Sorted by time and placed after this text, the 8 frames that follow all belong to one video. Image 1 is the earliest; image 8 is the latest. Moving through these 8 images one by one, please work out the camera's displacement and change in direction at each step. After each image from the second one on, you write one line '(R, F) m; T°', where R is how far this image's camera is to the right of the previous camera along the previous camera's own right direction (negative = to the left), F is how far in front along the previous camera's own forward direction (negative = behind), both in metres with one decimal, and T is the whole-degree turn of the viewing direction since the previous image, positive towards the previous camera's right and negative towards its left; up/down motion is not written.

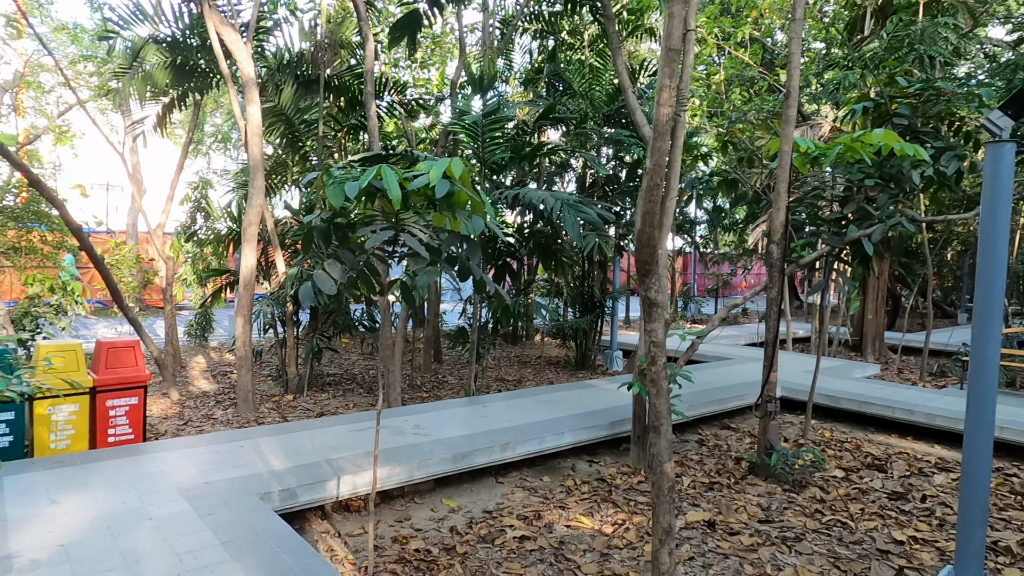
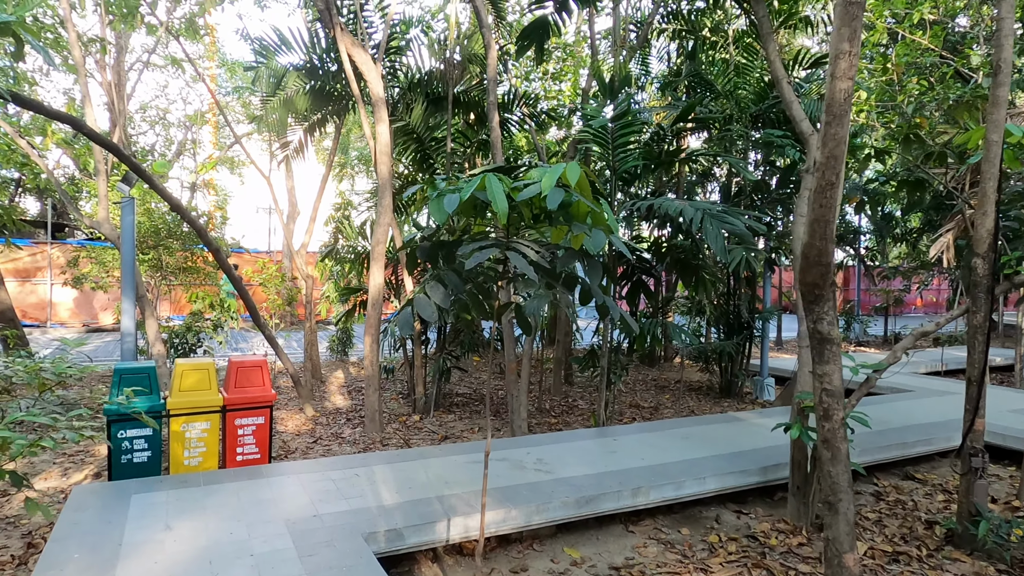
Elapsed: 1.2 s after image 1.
(0.0, +0.4) m; -12°
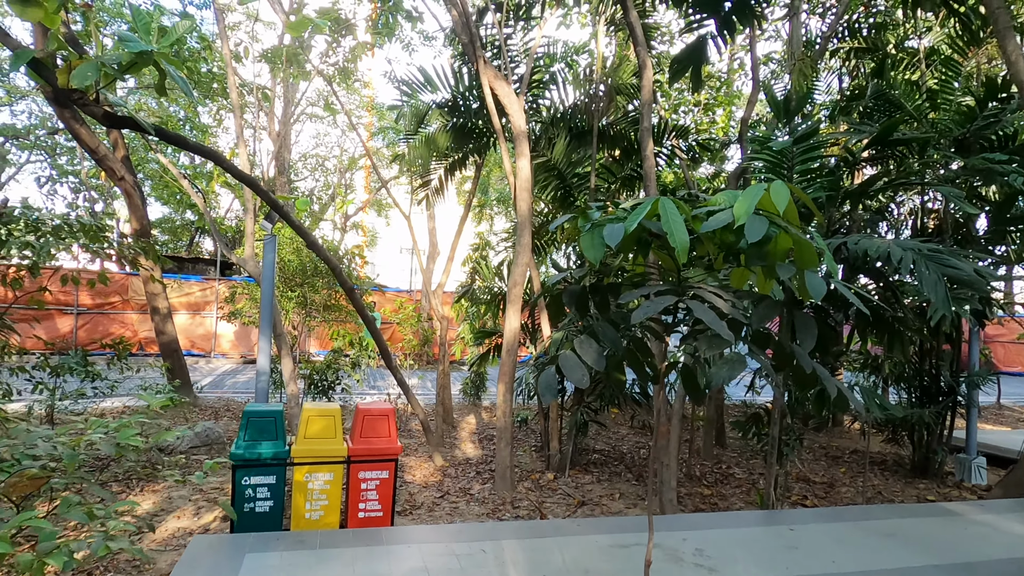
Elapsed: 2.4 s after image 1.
(-0.1, +0.5) m; -12°
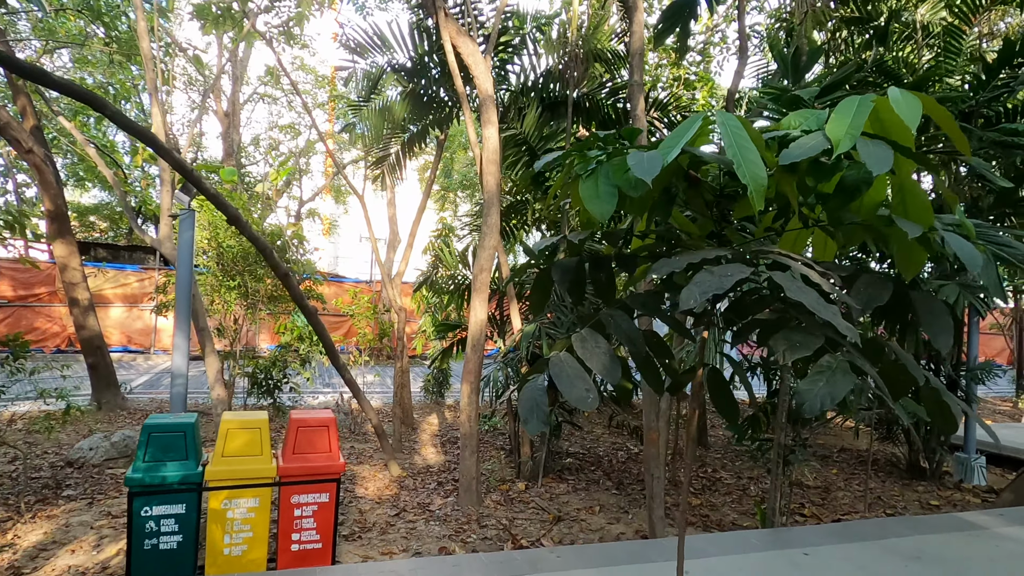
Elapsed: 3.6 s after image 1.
(0.0, +0.6) m; +3°
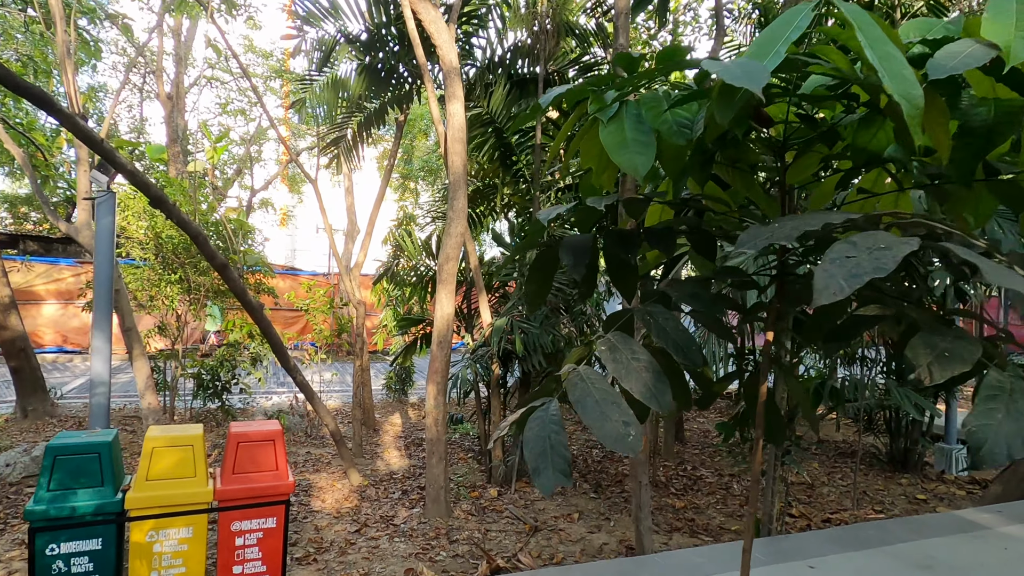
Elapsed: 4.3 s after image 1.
(0.0, +0.4) m; +3°
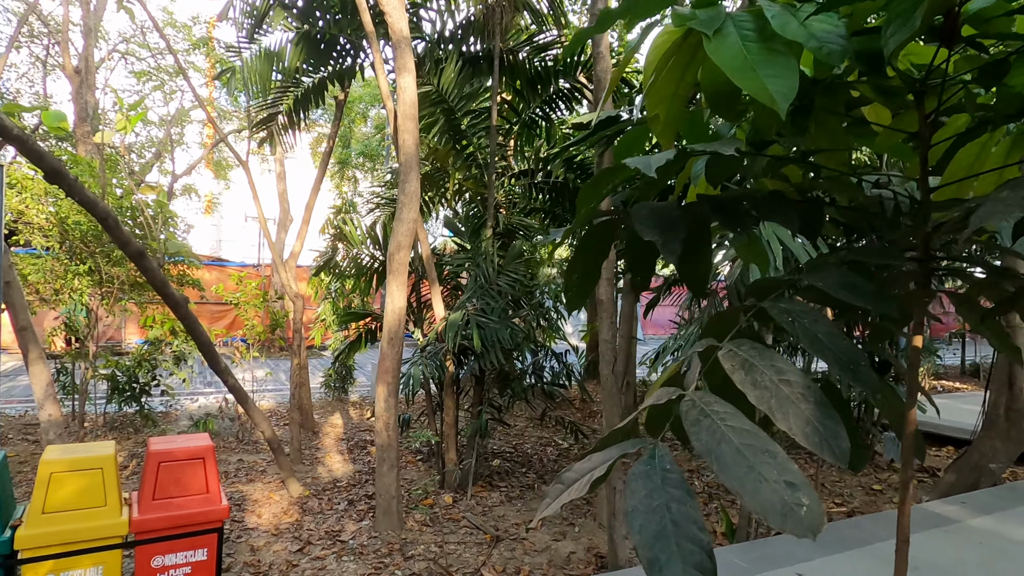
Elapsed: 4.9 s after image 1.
(-0.1, +0.3) m; +6°
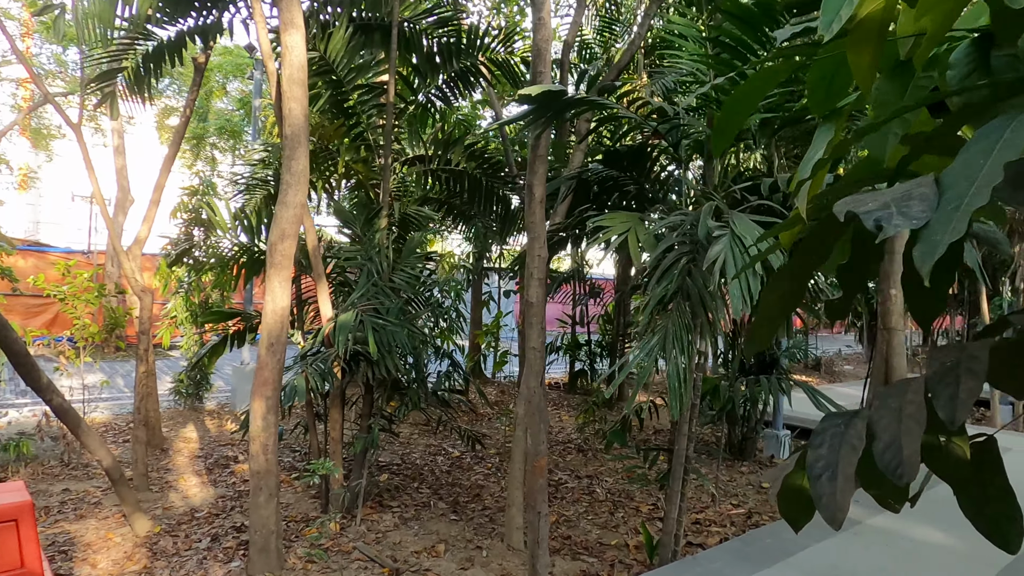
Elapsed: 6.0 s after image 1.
(-0.2, +0.4) m; +12°
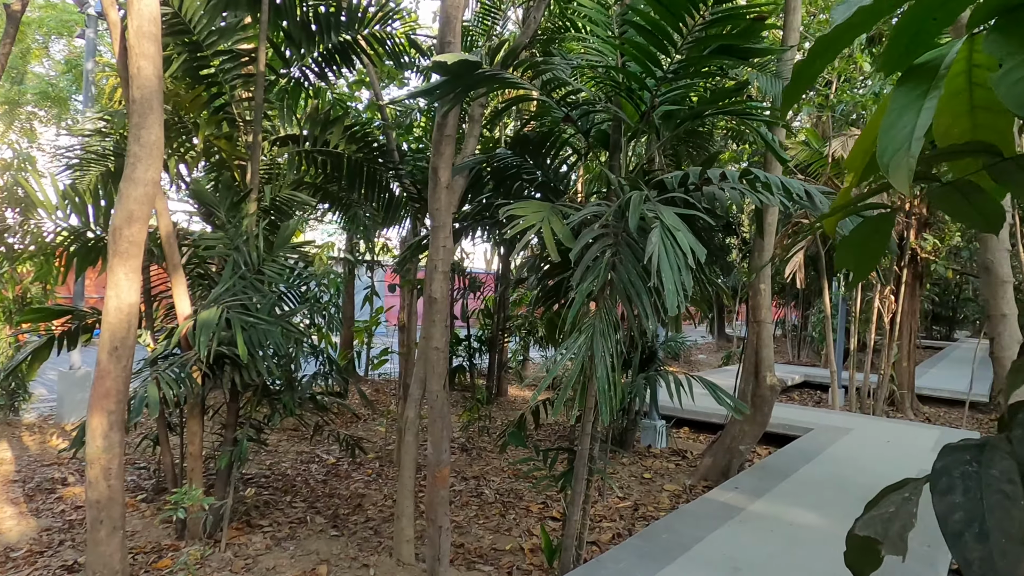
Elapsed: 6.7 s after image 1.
(-0.1, +0.2) m; +12°
